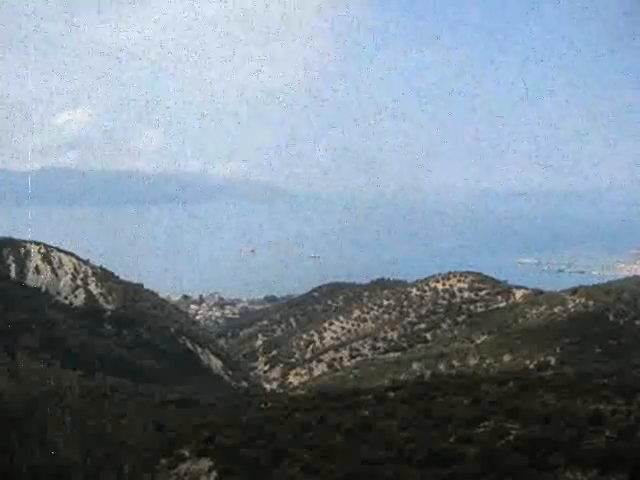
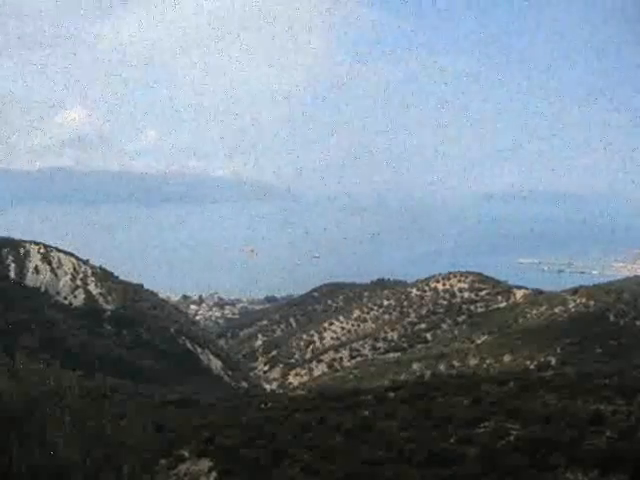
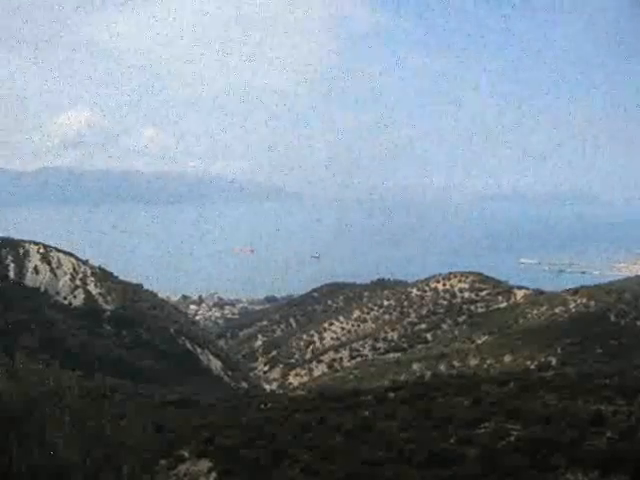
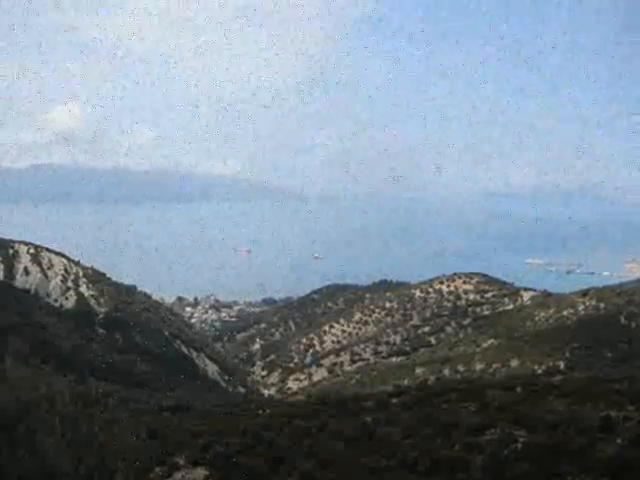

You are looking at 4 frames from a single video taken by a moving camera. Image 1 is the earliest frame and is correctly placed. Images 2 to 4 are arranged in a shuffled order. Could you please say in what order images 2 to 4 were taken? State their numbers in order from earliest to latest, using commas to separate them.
2, 3, 4
